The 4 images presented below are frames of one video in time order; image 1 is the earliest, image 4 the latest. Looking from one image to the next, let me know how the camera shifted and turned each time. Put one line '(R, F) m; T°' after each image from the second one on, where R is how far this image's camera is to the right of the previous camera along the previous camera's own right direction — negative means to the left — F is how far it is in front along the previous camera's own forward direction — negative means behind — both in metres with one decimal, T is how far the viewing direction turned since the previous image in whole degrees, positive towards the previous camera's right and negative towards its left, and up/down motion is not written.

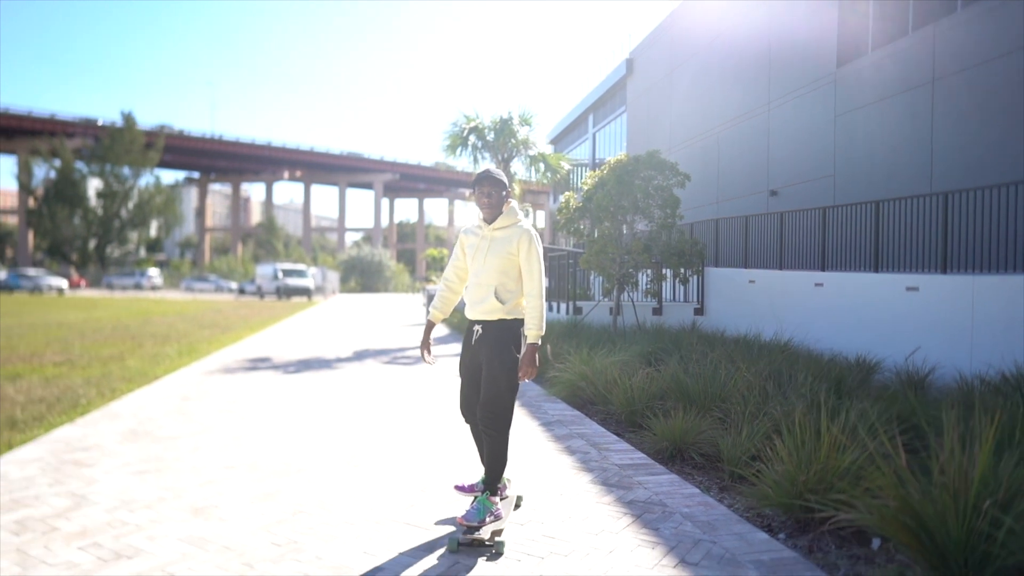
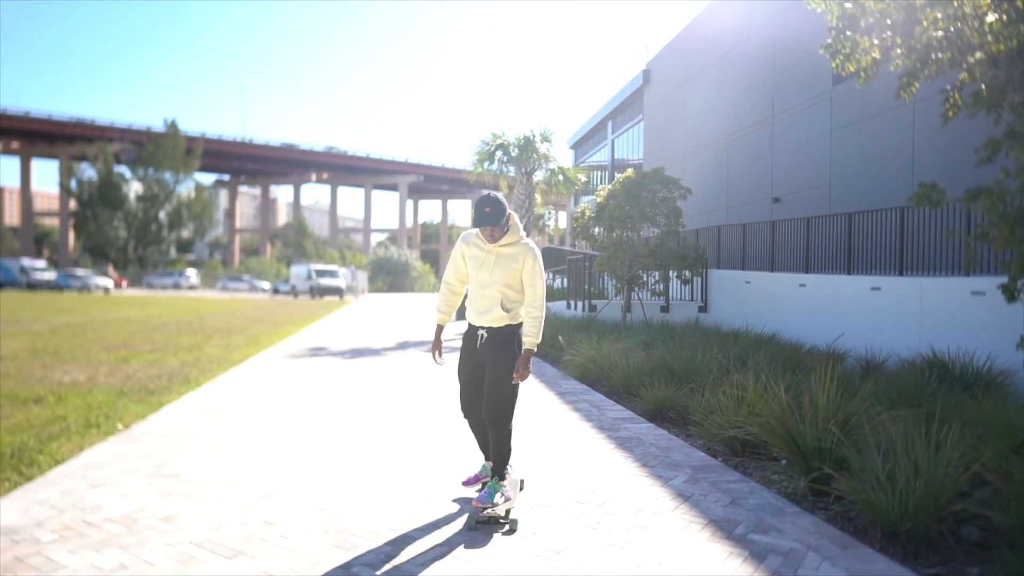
(0.0, -2.2) m; -2°
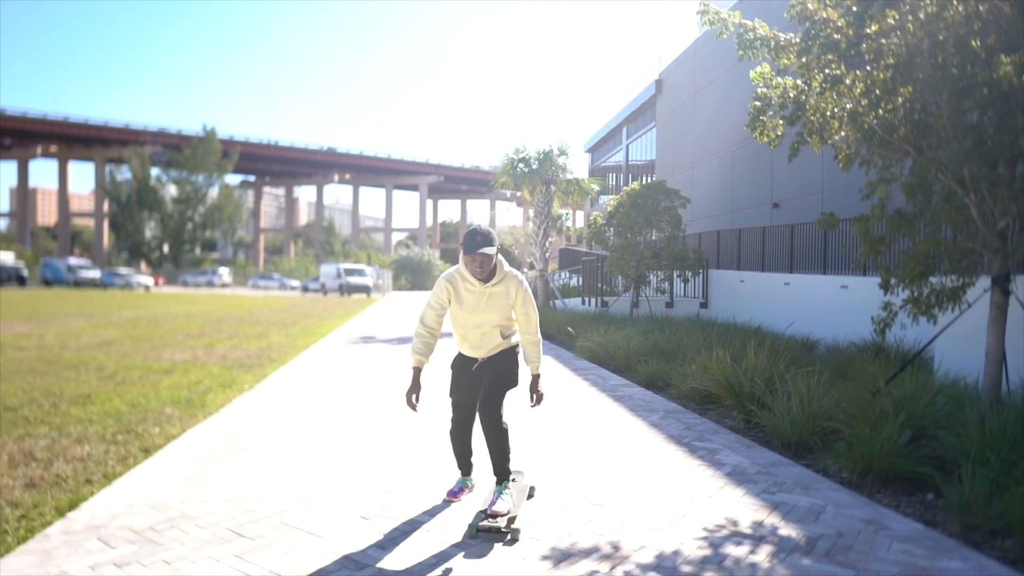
(-0.1, -2.6) m; -1°
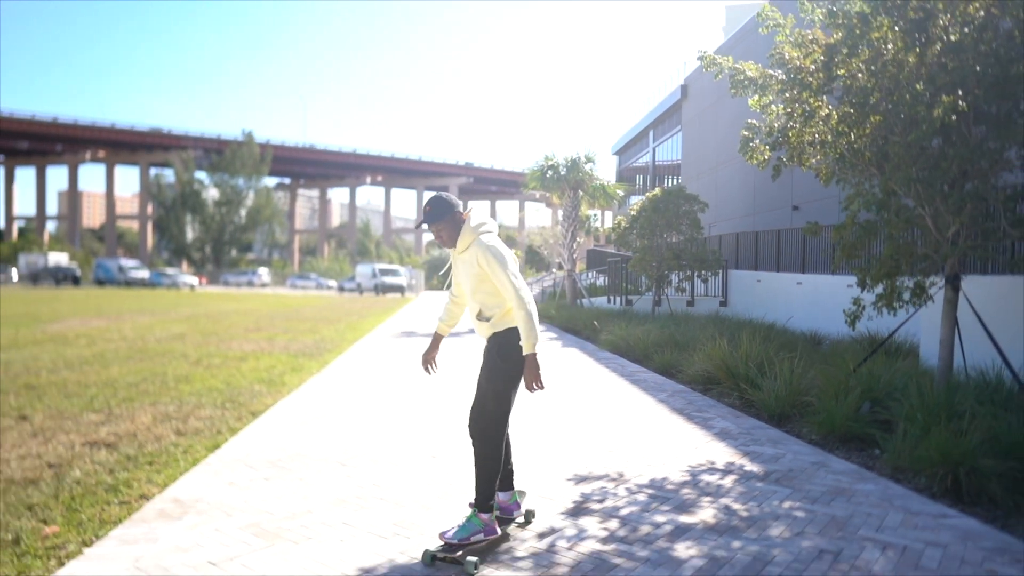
(0.0, -1.6) m; -2°
